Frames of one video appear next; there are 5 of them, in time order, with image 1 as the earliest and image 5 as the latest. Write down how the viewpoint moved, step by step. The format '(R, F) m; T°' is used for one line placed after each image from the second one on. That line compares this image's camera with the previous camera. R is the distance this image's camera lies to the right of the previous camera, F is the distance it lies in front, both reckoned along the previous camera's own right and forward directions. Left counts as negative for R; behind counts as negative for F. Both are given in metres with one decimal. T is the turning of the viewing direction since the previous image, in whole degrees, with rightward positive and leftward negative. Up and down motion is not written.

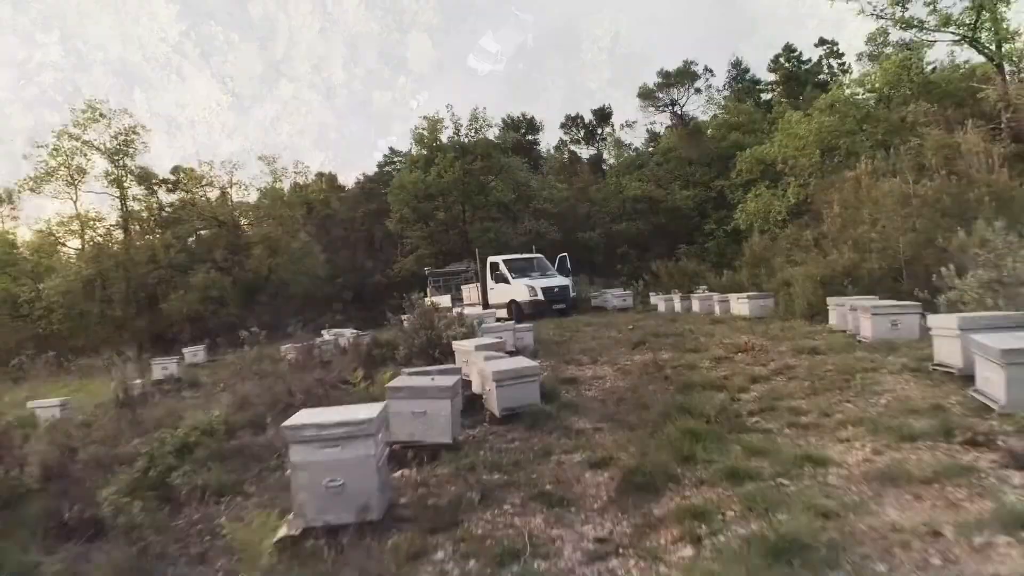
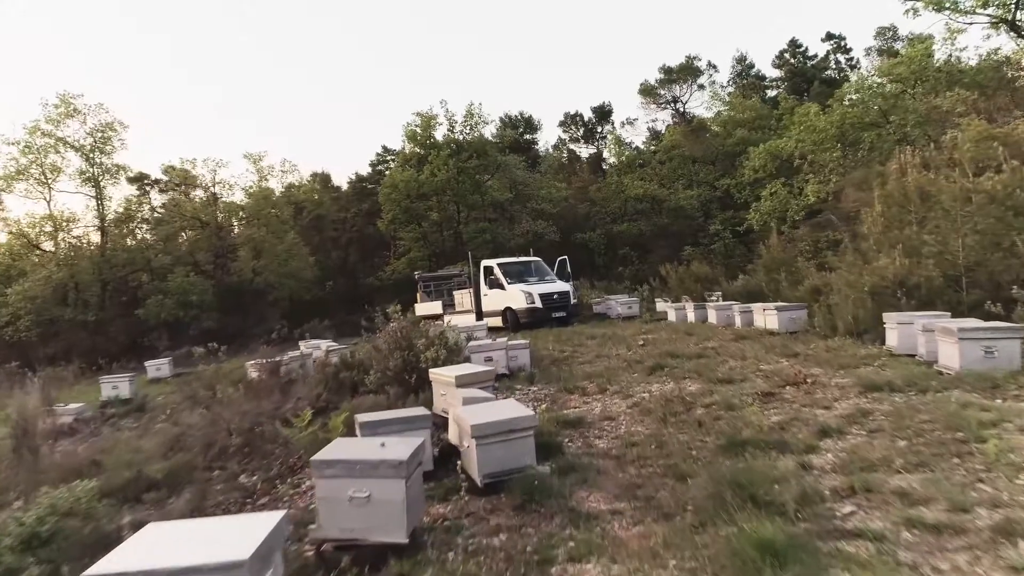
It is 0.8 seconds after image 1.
(+0.1, +1.7) m; 0°
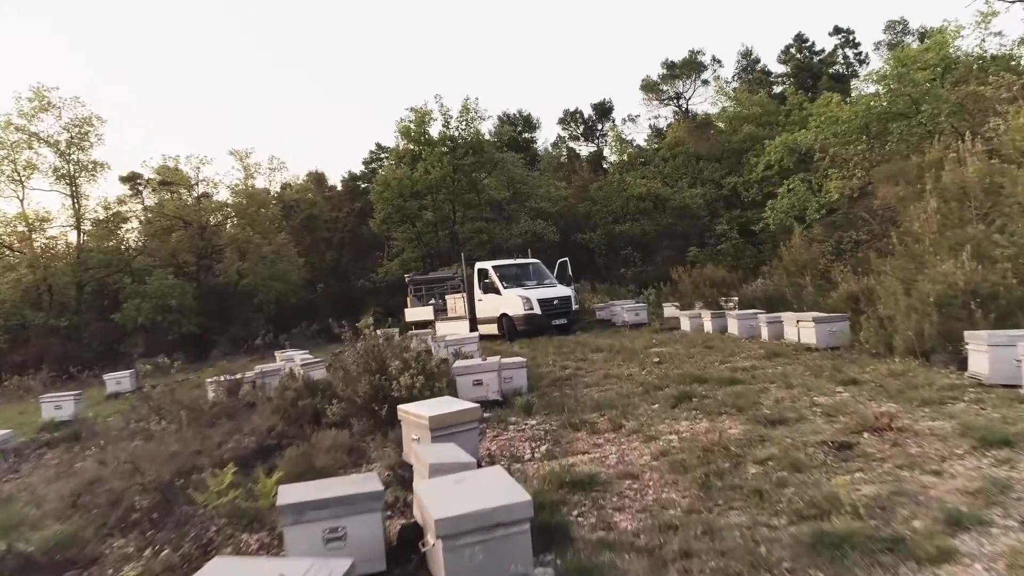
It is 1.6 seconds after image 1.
(0.0, +1.5) m; 0°
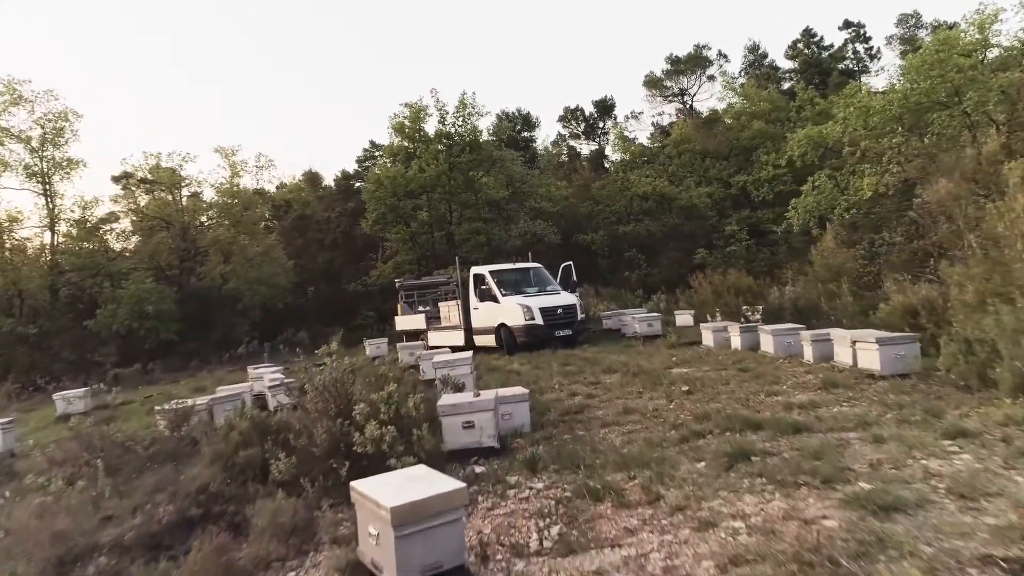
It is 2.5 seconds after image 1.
(0.0, +1.7) m; 0°
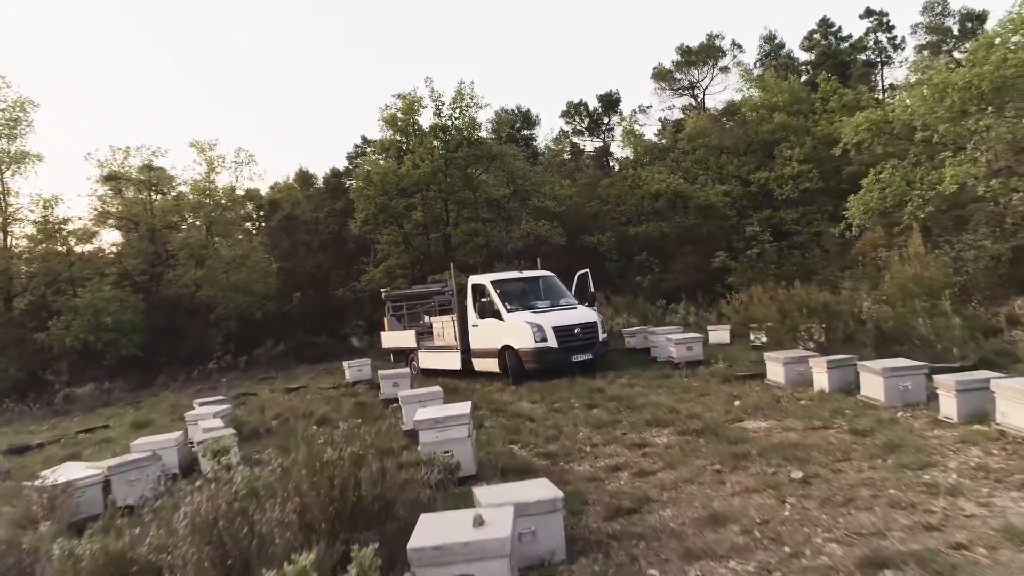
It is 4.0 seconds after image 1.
(-0.1, +2.8) m; 0°
